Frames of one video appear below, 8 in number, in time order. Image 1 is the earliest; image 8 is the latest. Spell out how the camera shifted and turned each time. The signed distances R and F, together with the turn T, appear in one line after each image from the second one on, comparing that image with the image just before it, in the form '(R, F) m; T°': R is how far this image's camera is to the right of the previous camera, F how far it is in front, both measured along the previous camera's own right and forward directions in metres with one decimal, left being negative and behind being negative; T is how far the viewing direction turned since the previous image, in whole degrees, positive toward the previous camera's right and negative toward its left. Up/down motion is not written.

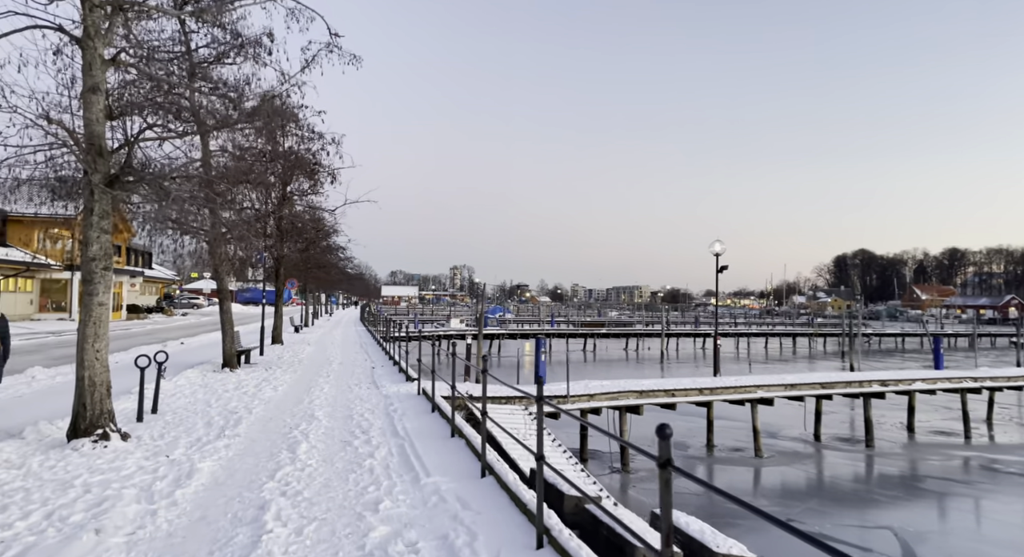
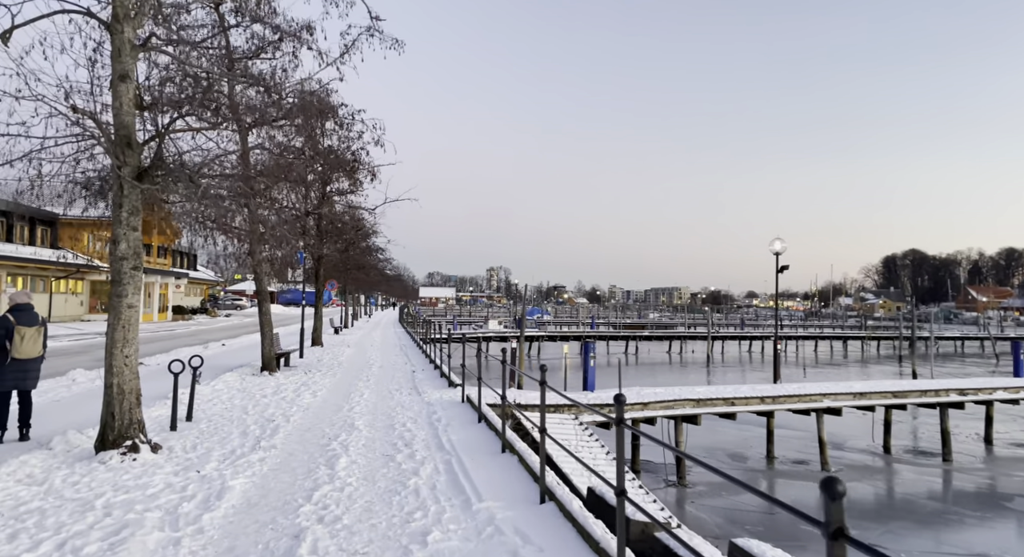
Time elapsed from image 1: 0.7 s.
(-0.2, +0.7) m; -4°
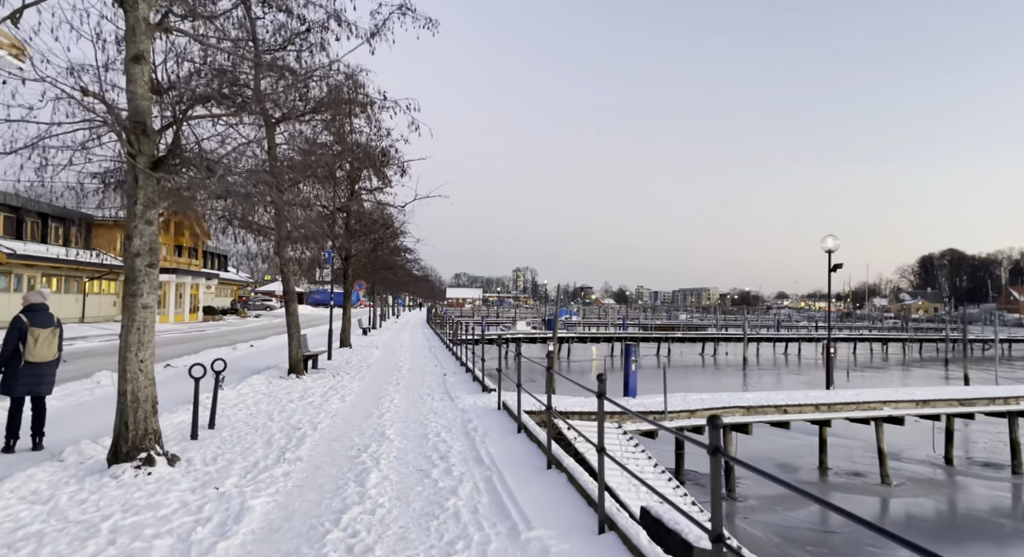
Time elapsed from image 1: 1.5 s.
(-0.2, +0.7) m; -3°
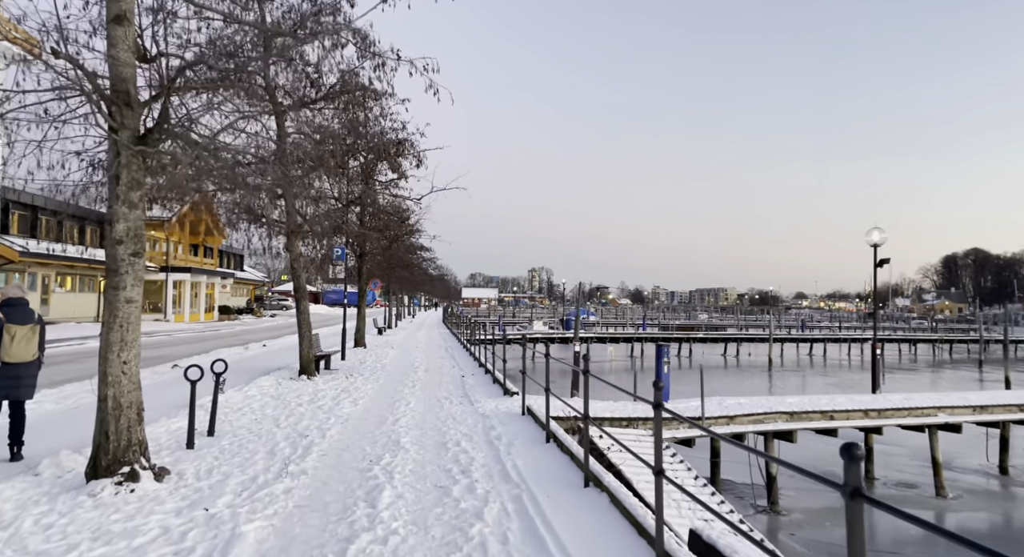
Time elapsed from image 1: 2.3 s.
(-0.2, +0.8) m; -1°
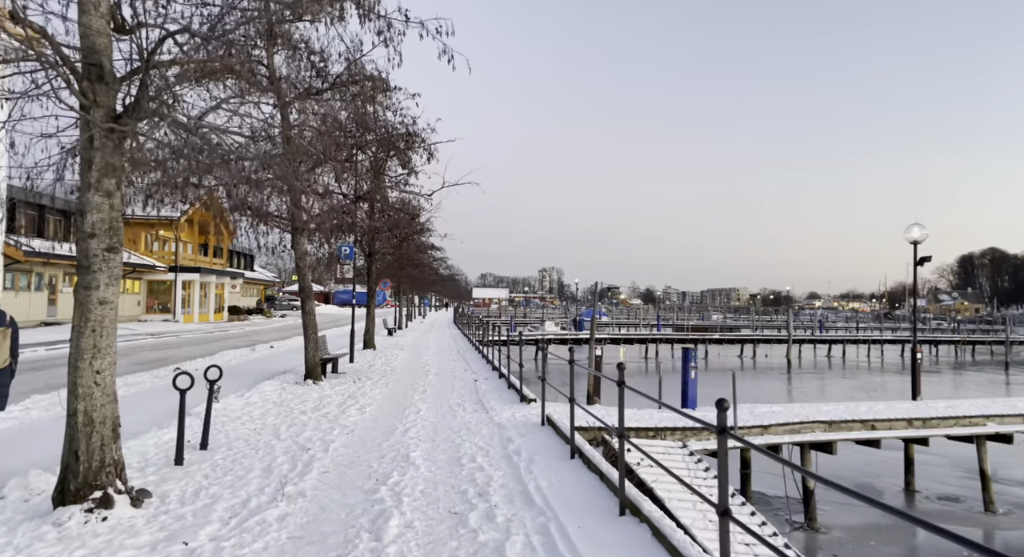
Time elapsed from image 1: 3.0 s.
(-0.1, +0.7) m; -1°
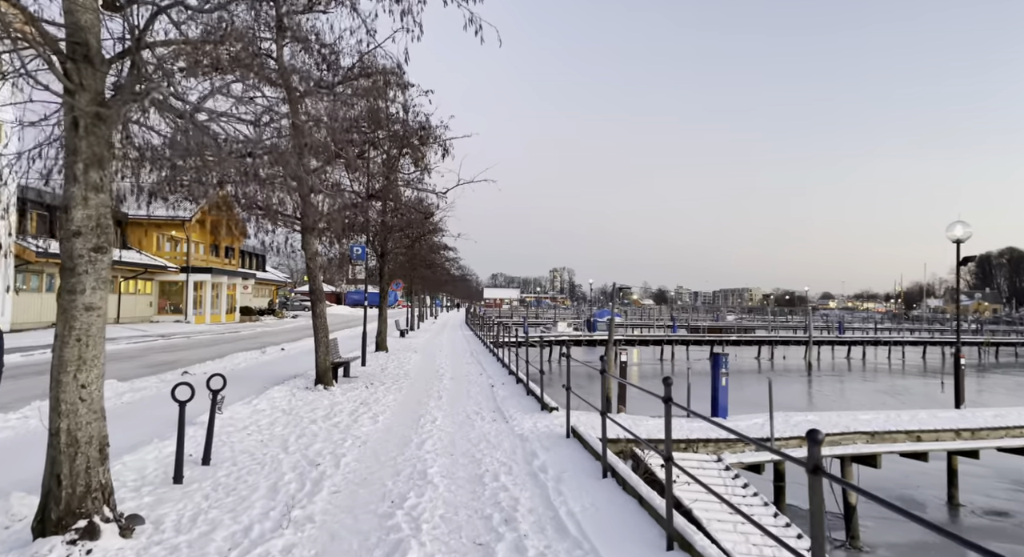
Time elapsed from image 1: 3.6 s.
(-0.2, +0.5) m; -1°
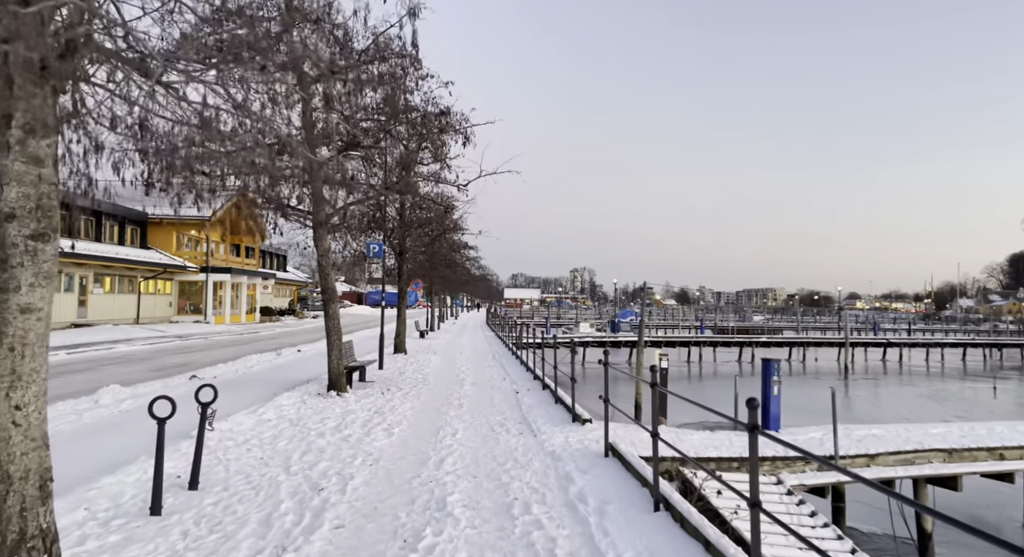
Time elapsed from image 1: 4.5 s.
(-0.1, +0.9) m; -2°
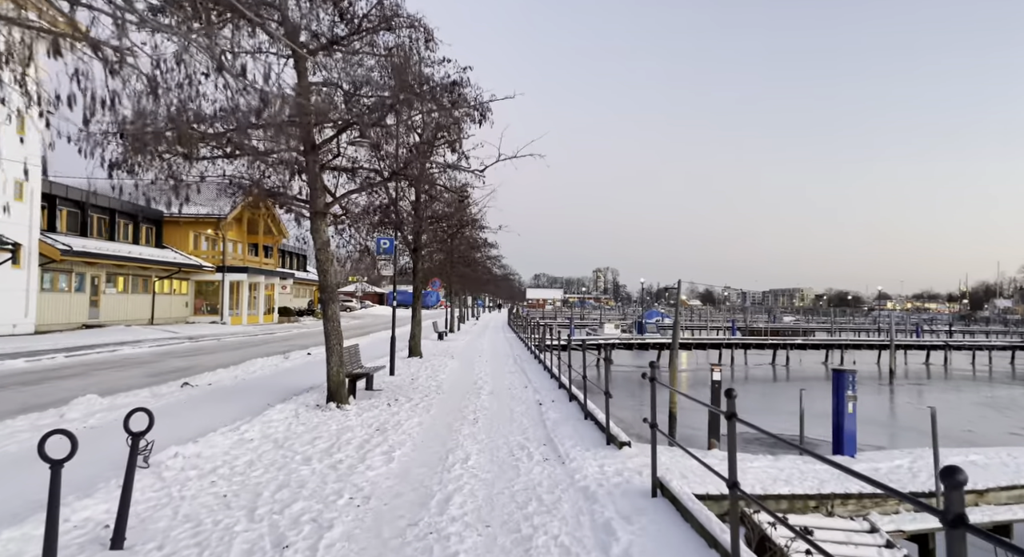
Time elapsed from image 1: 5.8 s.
(0.0, +1.3) m; -2°
